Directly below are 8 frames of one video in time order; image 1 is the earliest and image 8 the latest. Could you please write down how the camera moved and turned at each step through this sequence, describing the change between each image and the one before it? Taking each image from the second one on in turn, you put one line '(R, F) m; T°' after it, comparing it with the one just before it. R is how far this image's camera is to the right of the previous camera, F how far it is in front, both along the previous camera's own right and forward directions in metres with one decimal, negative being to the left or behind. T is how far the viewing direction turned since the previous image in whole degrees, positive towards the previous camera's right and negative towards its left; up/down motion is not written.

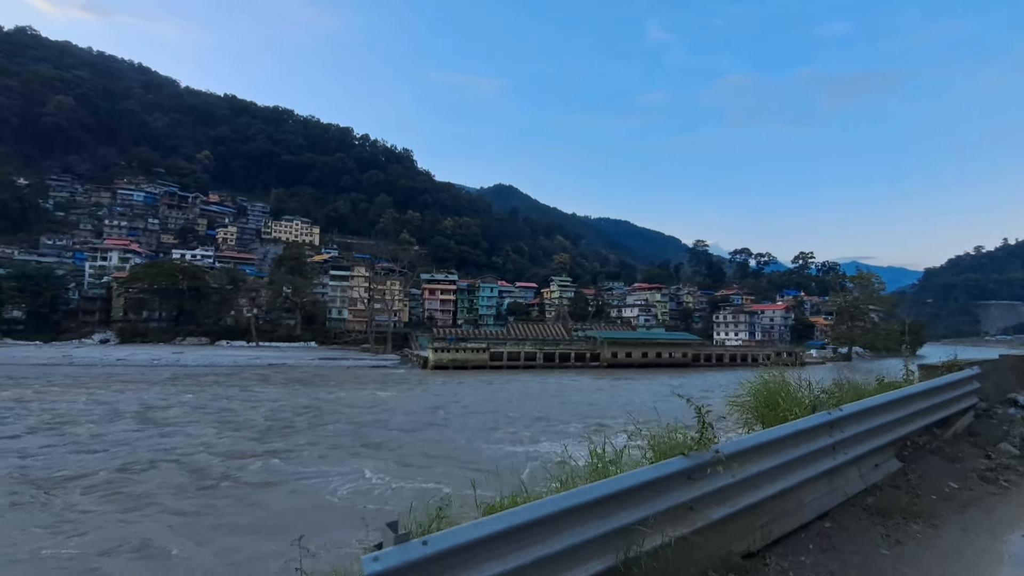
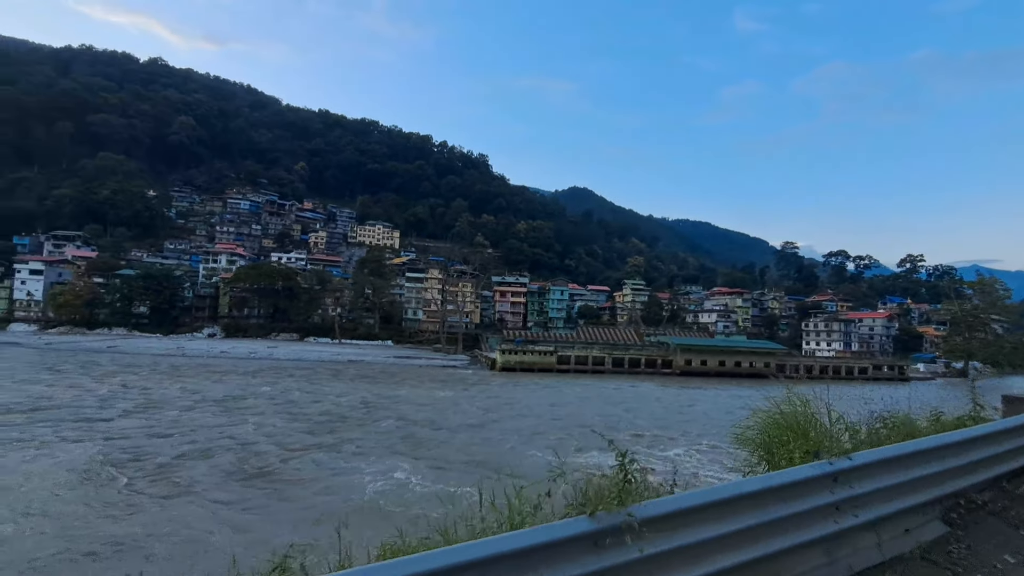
(+2.9, +0.1) m; -10°
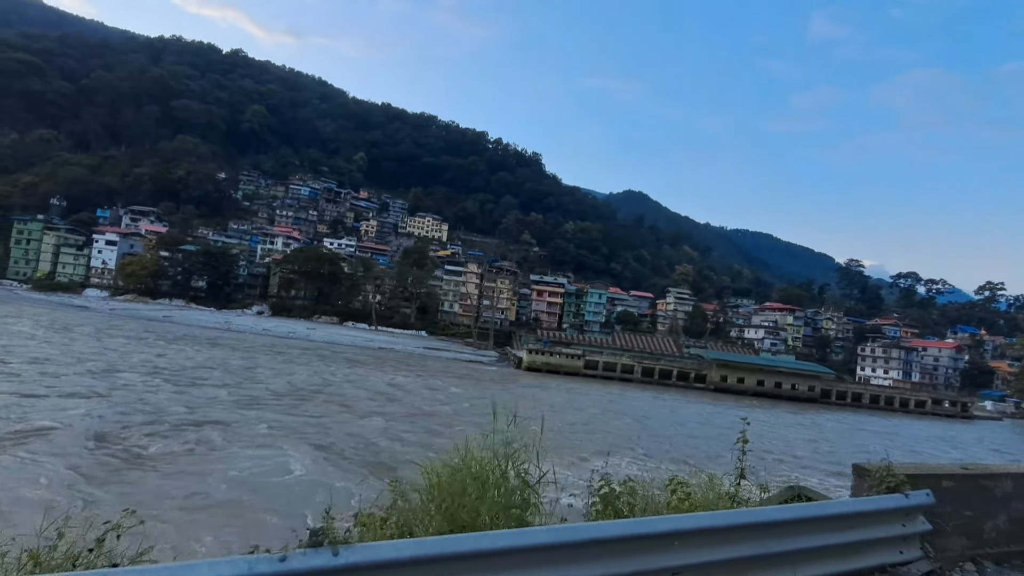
(+2.0, +0.5) m; -6°
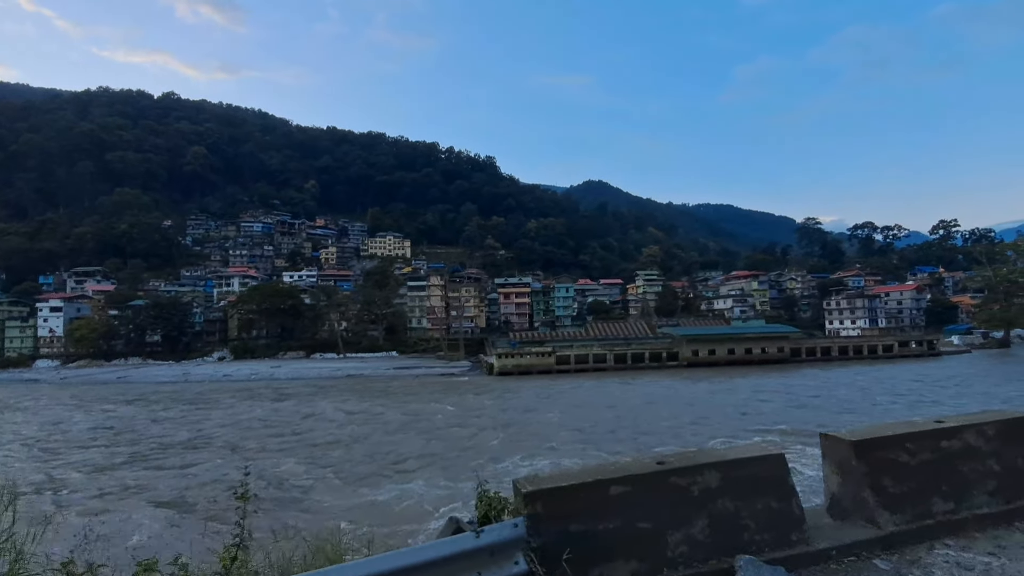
(+1.2, +0.5) m; +2°
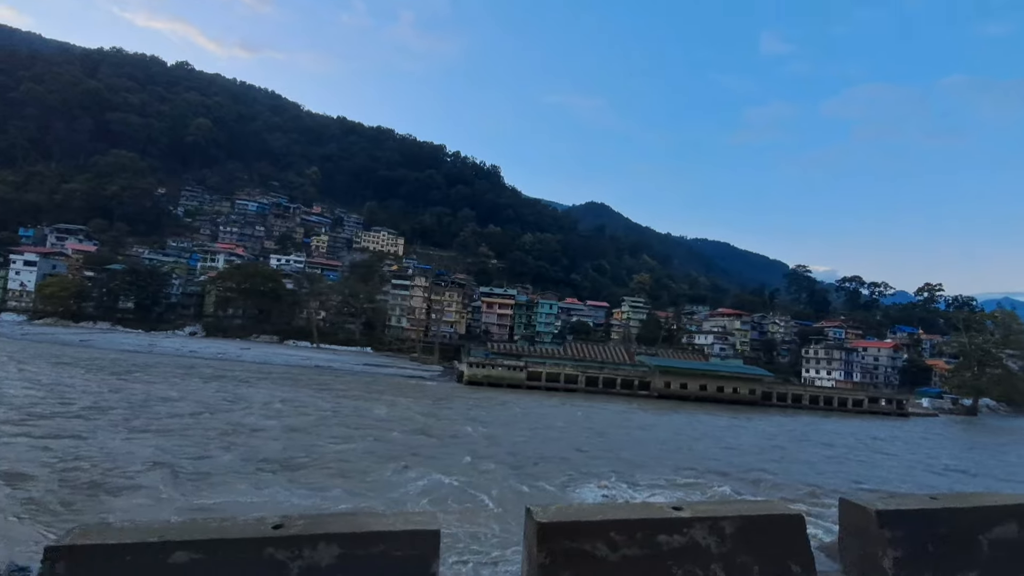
(+0.8, +0.3) m; +1°
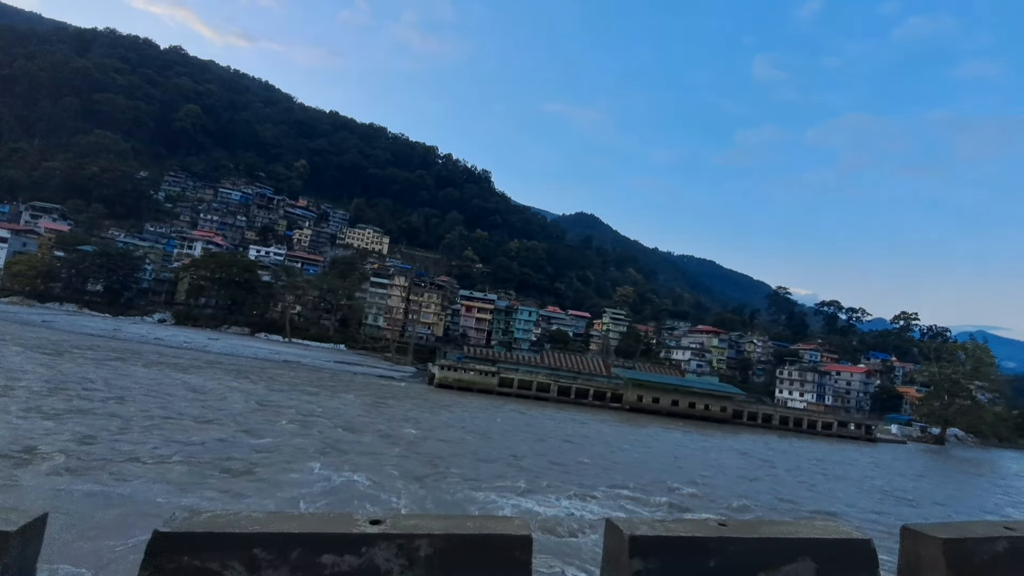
(+0.7, +0.3) m; +1°
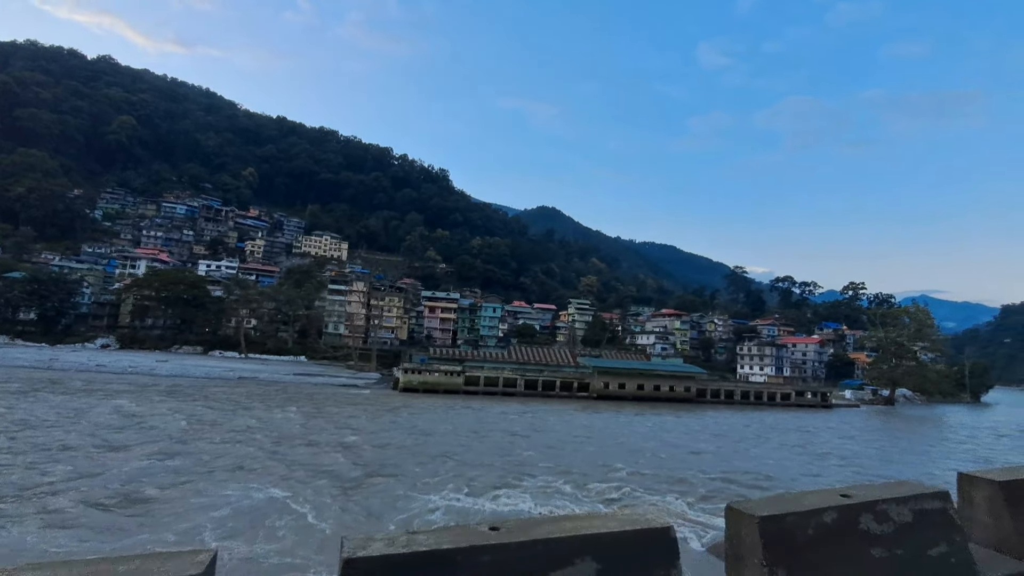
(+0.5, +0.3) m; +3°
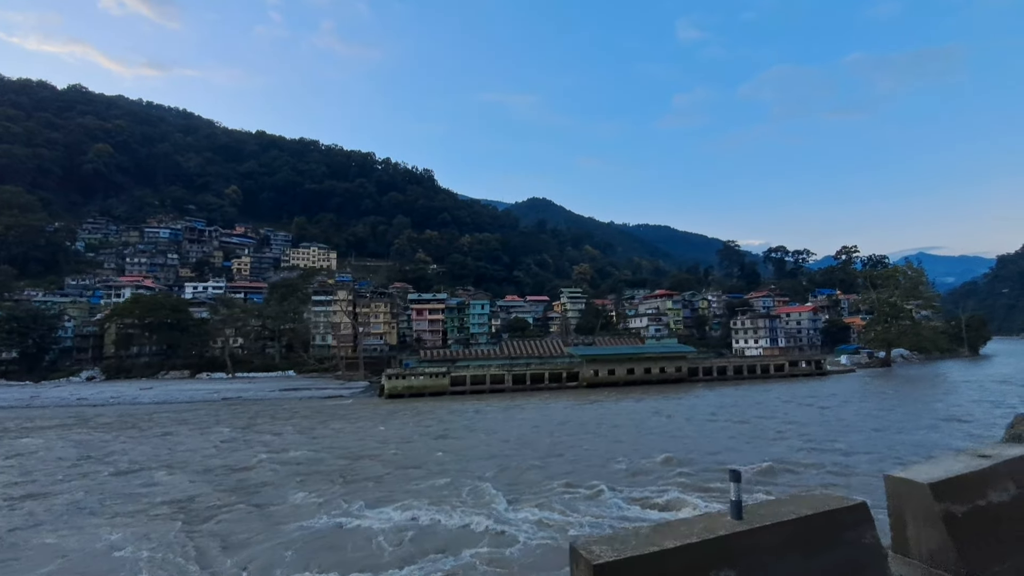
(+1.4, +0.7) m; 0°
